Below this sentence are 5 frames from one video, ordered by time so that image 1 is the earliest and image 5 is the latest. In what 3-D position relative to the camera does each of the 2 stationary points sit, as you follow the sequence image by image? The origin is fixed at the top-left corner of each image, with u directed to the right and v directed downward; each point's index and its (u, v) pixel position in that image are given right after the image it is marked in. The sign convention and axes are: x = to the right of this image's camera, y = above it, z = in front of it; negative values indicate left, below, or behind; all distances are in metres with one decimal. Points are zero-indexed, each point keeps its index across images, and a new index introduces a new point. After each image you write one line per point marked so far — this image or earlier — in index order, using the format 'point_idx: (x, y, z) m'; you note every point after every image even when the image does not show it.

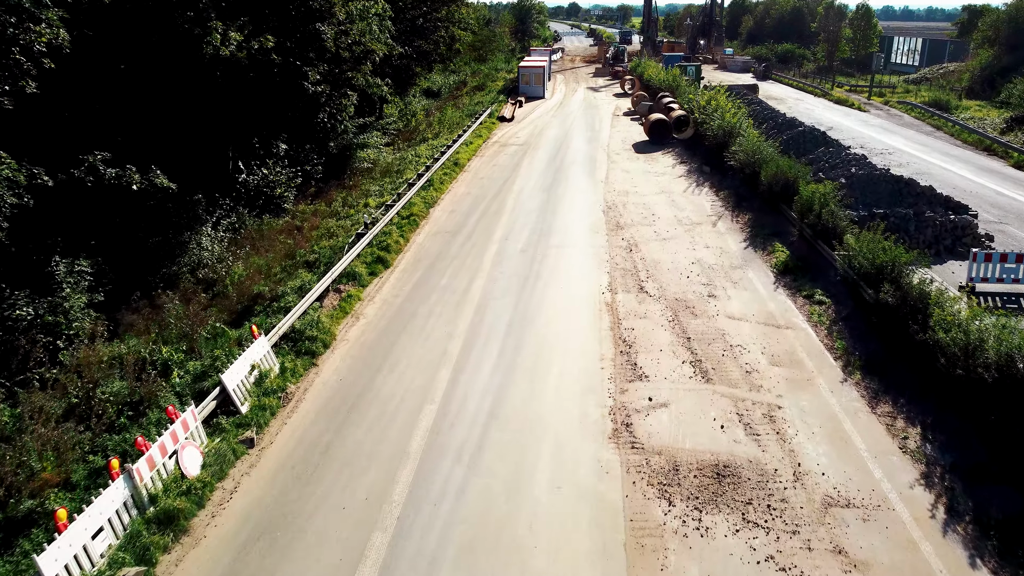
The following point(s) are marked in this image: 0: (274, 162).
0: (-7.1, +3.4, +19.6) m
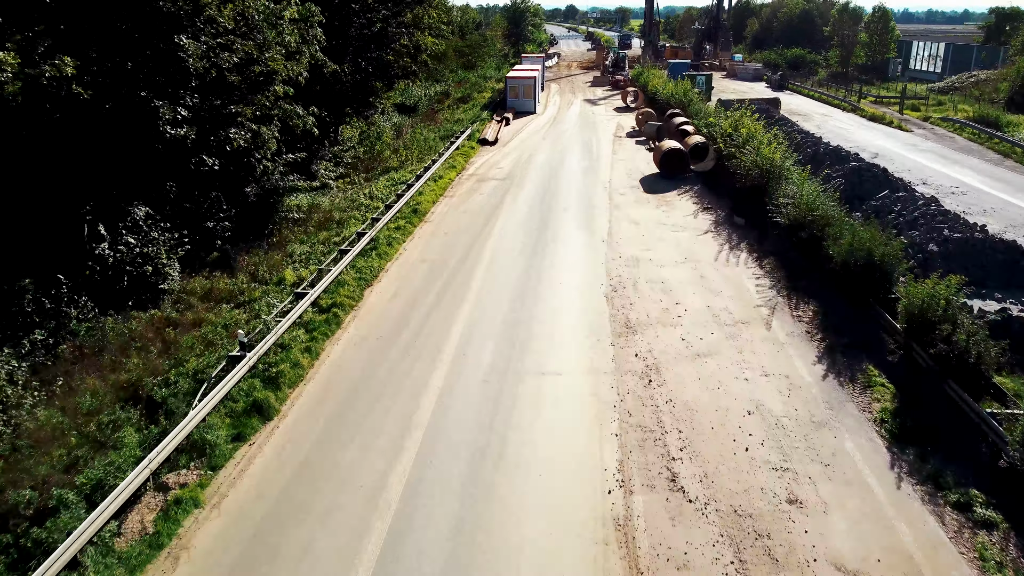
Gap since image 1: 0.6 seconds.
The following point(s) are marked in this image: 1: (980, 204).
0: (-7.7, +1.4, +14.8) m
1: (+12.2, +2.2, +17.7) m
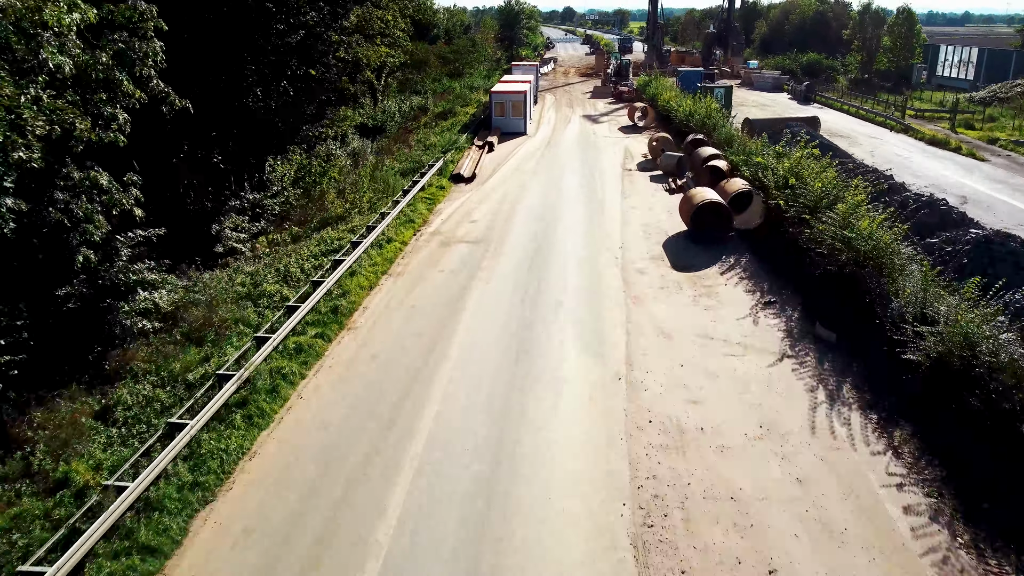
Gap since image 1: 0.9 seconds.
0: (-8.3, -0.8, +9.4) m
1: (+11.6, 0.0, +12.3) m
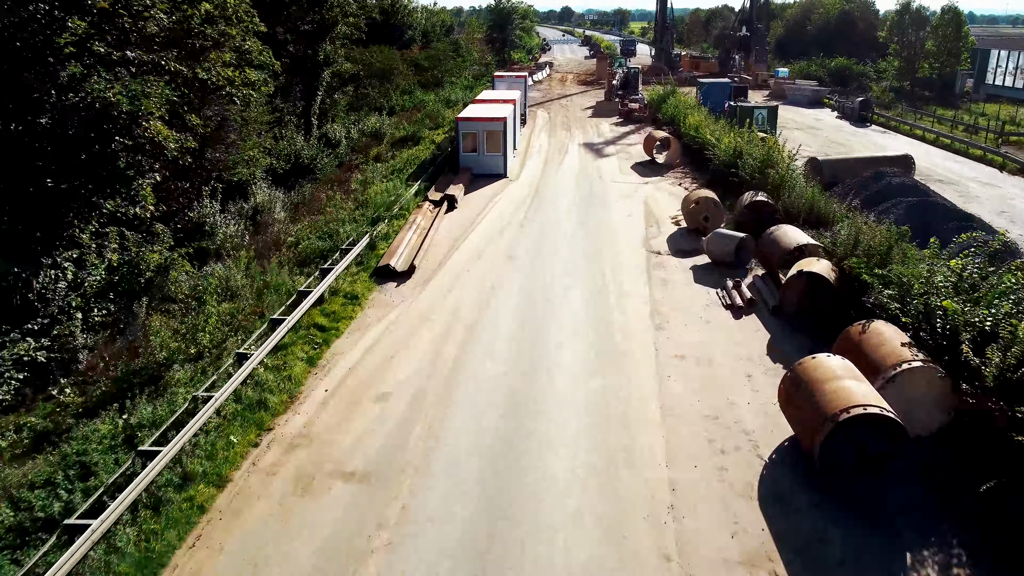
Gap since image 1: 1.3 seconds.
0: (-9.0, -3.8, +1.8) m
1: (+10.9, -3.0, +4.7) m
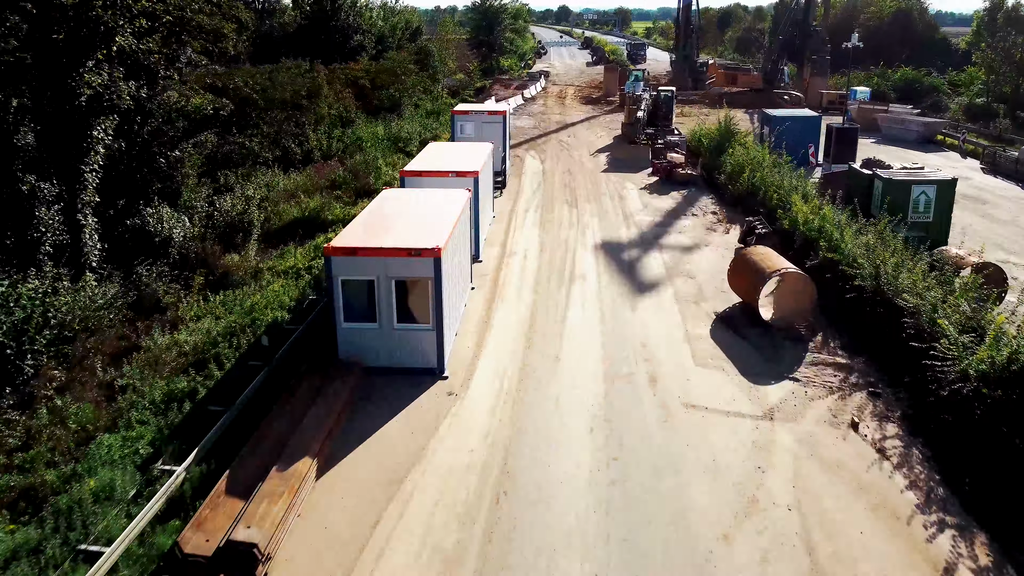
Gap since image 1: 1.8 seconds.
0: (-9.6, -8.4, -9.6) m
1: (+10.2, -7.6, -6.6) m
